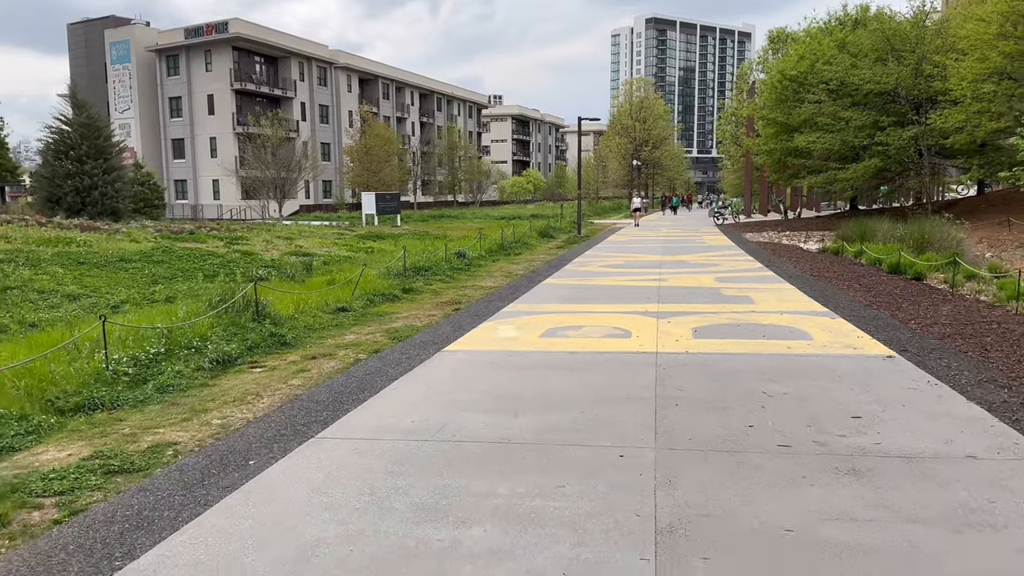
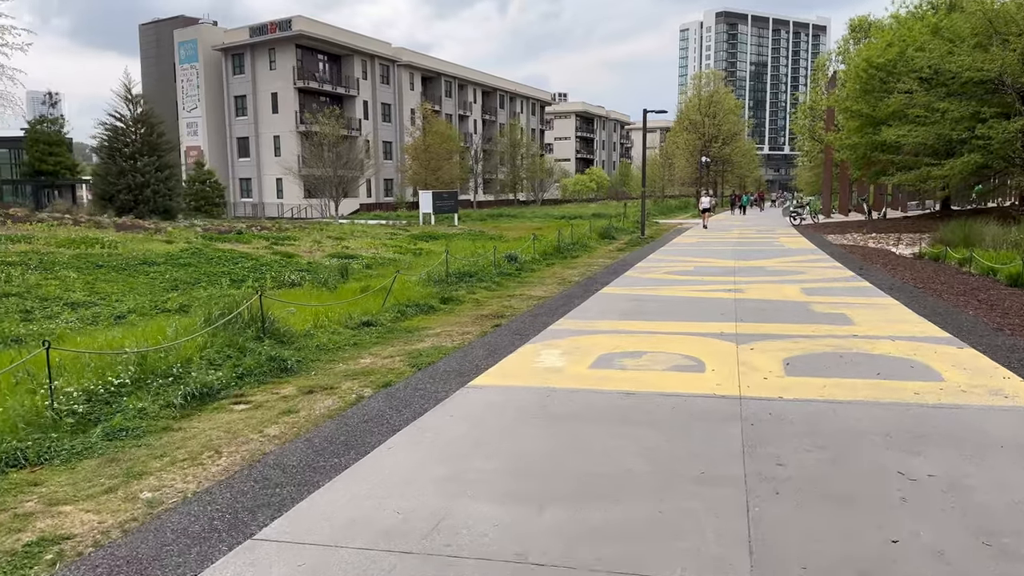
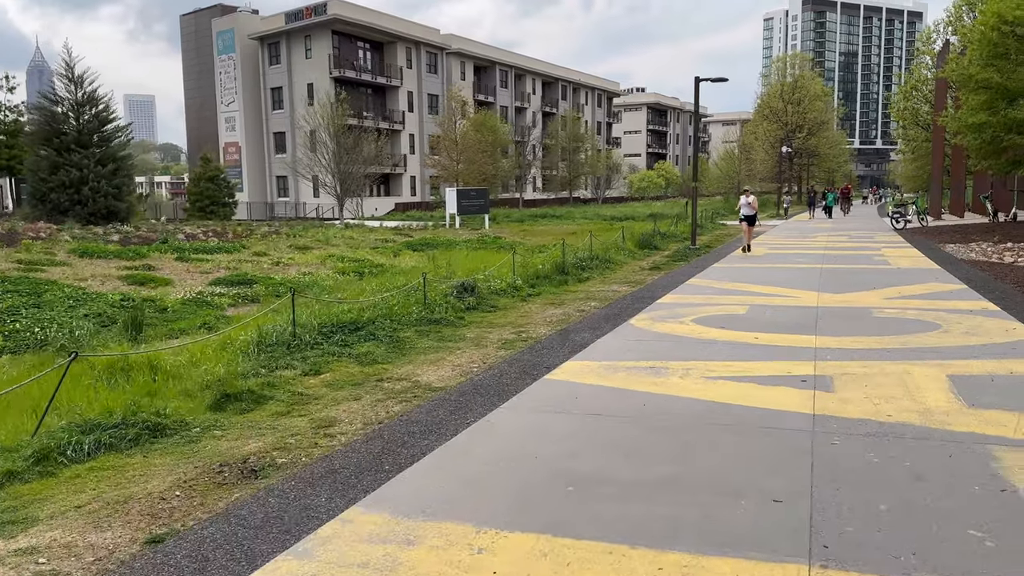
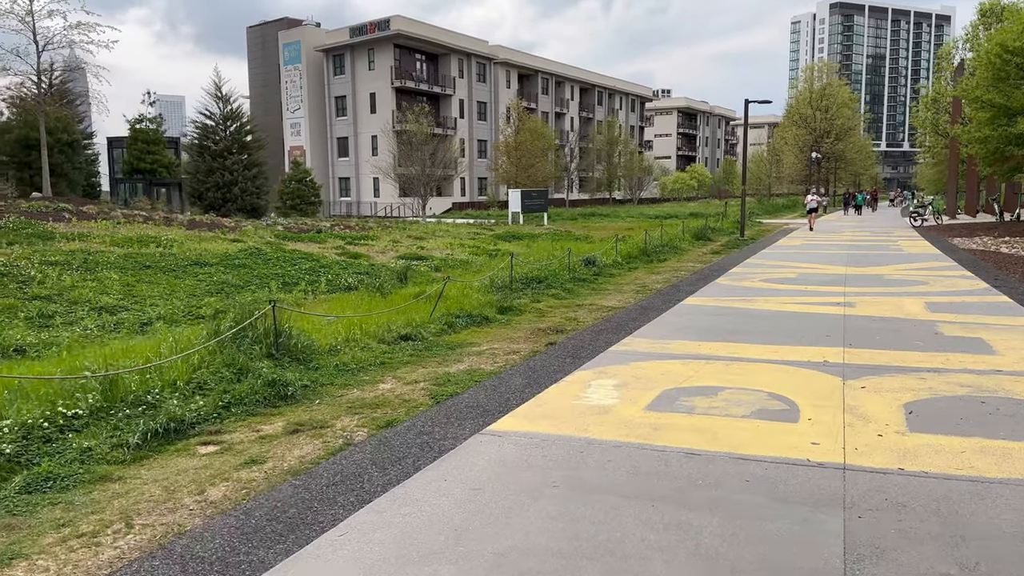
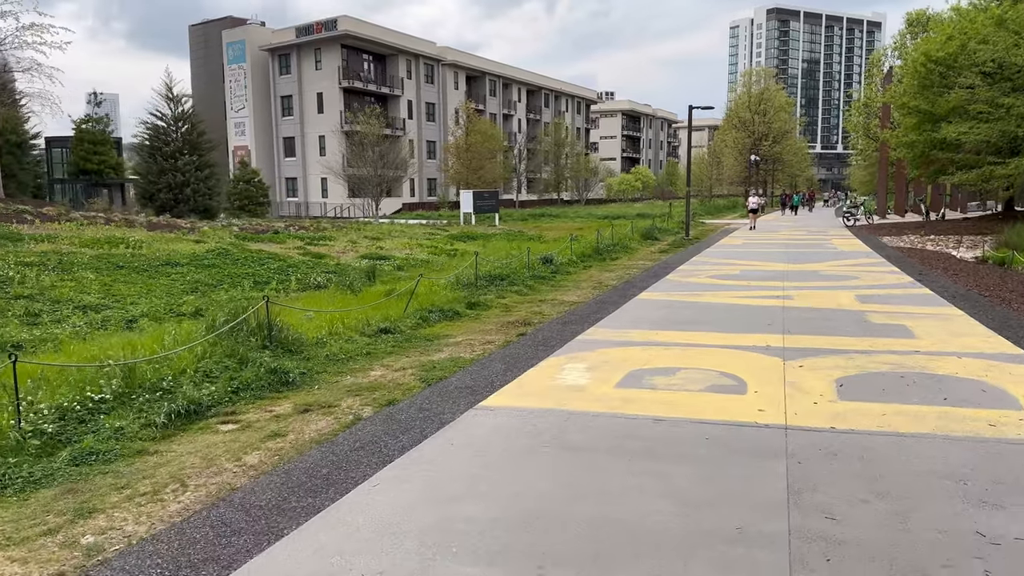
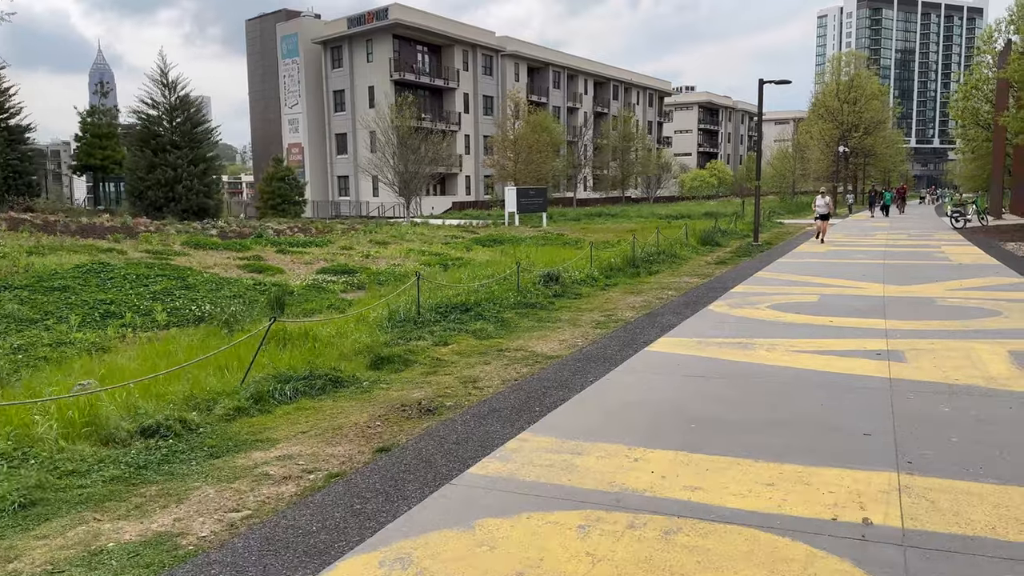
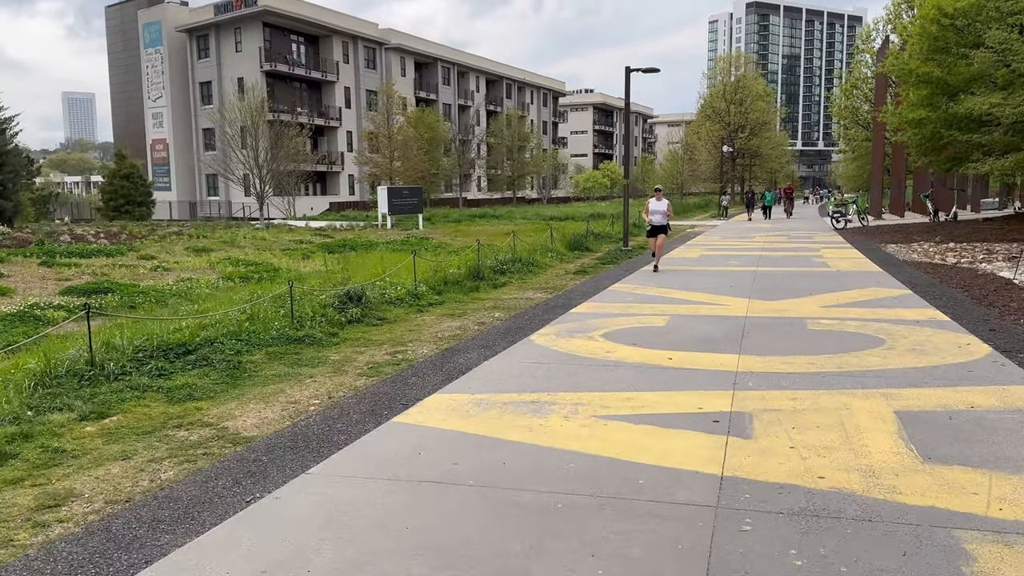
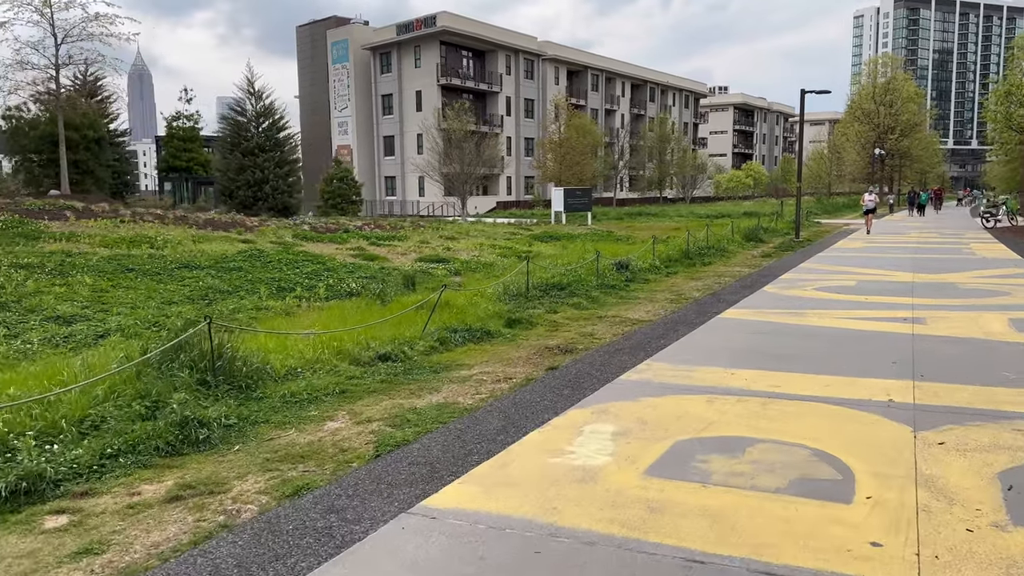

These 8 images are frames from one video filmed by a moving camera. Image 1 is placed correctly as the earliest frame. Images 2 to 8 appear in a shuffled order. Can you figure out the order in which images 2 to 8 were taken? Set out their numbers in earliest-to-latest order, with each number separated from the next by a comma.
2, 5, 4, 8, 6, 3, 7
